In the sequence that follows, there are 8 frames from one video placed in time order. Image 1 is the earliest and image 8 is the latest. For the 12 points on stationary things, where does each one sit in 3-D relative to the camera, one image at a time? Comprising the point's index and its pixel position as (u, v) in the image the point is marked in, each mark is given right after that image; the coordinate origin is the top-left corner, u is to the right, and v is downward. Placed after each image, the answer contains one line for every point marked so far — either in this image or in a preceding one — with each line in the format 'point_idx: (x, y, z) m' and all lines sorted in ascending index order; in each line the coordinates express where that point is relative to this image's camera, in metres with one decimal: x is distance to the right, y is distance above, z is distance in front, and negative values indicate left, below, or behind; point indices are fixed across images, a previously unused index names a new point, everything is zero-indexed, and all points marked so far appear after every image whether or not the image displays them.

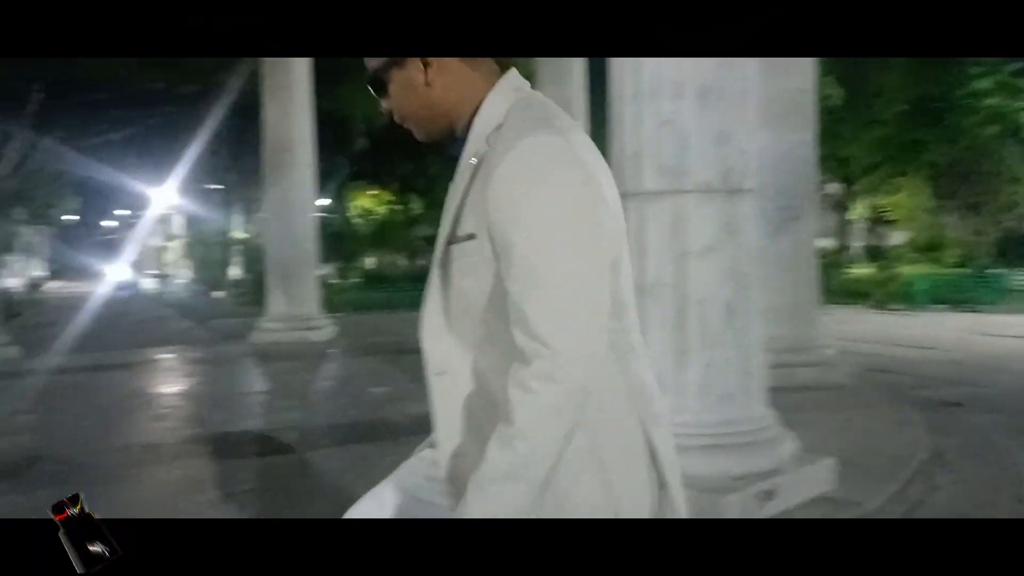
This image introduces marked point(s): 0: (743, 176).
0: (+1.2, +0.6, +4.7) m
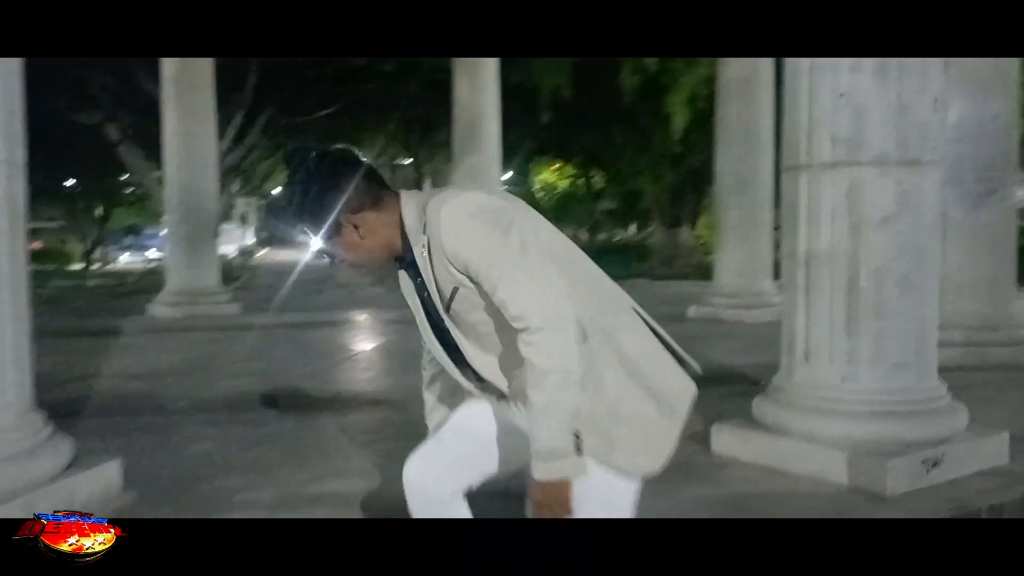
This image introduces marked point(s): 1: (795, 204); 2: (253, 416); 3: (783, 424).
0: (+2.1, +0.7, +4.7) m
1: (+1.6, +0.5, +5.0) m
2: (-1.9, -0.9, +6.7) m
3: (+1.5, -0.8, +5.1) m
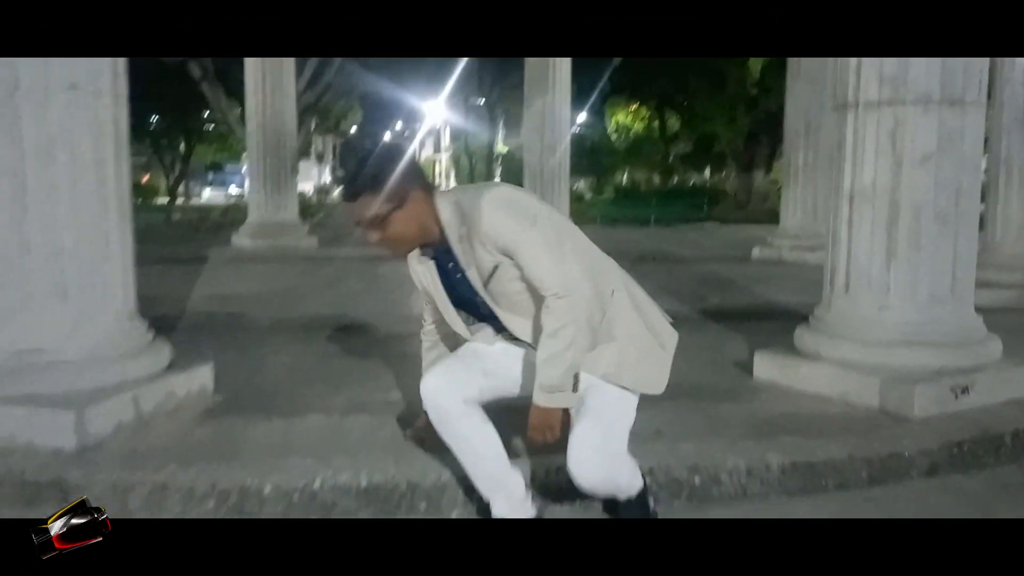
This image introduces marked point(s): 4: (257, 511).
0: (+2.4, +1.1, +4.9) m
1: (+1.9, +0.8, +5.2) m
2: (-1.5, -0.4, +7.2) m
3: (+1.8, -0.4, +5.3) m
4: (-1.1, -1.0, +4.0) m
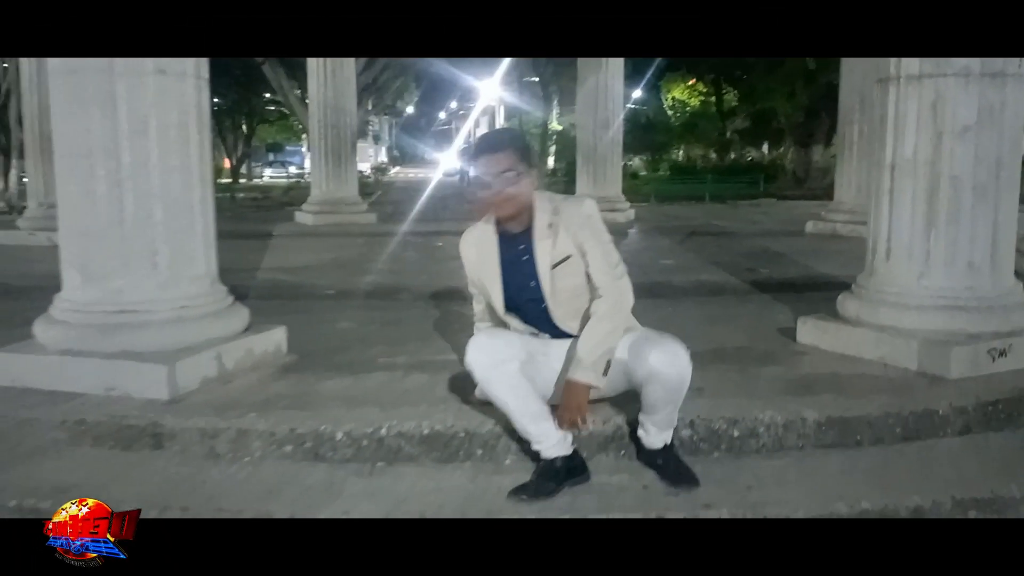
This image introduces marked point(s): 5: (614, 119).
0: (+2.7, +1.3, +5.0) m
1: (+2.2, +1.0, +5.4) m
2: (-1.0, -0.1, +7.6) m
3: (+2.1, -0.2, +5.5) m
4: (-0.9, -0.8, +4.4) m
5: (+1.8, +2.9, +15.7) m
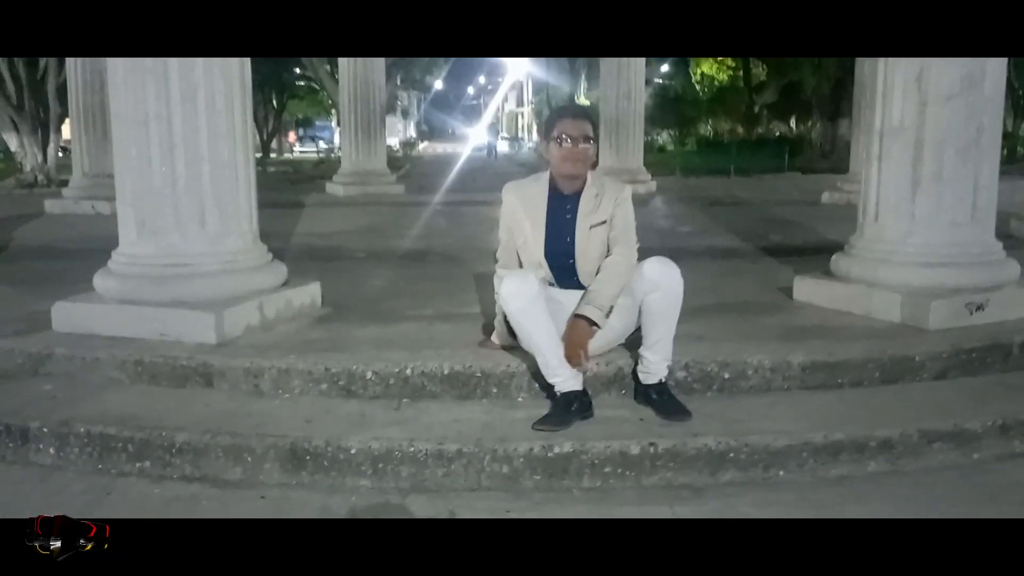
0: (+2.8, +1.5, +5.4) m
1: (+2.3, +1.3, +5.8) m
2: (-0.9, +0.2, +8.1) m
3: (+2.2, +0.1, +6.0) m
4: (-0.8, -0.6, +4.9) m
5: (+2.2, +3.5, +16.0) m
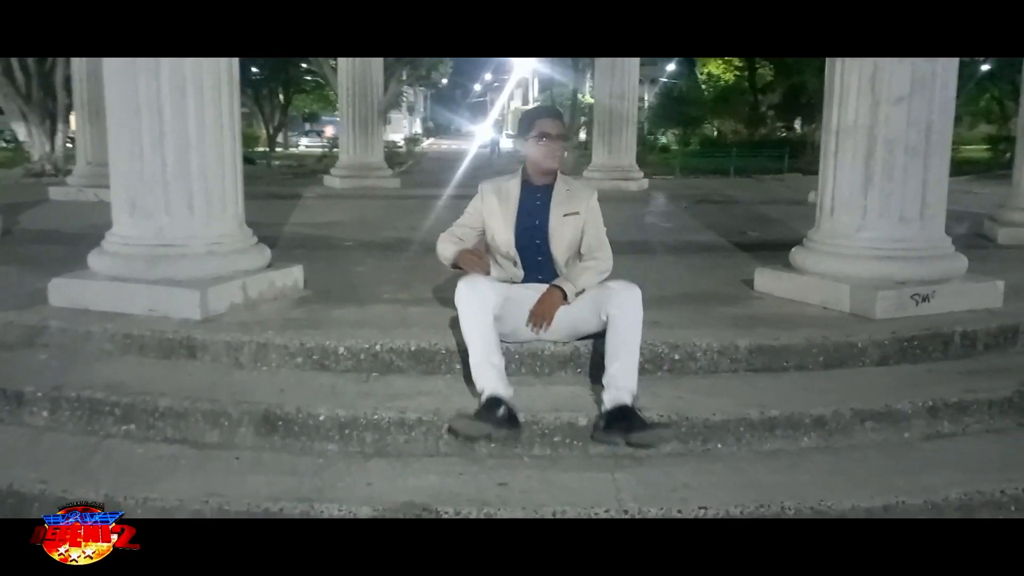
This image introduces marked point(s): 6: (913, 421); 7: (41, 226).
0: (+2.6, +1.6, +5.7) m
1: (+2.1, +1.4, +6.1) m
2: (-1.0, +0.3, +8.4) m
3: (+2.0, +0.2, +6.2) m
4: (-1.0, -0.4, +5.2) m
5: (+2.1, +3.5, +16.3) m
6: (+2.1, -0.7, +4.8) m
7: (-5.1, +0.7, +9.9) m
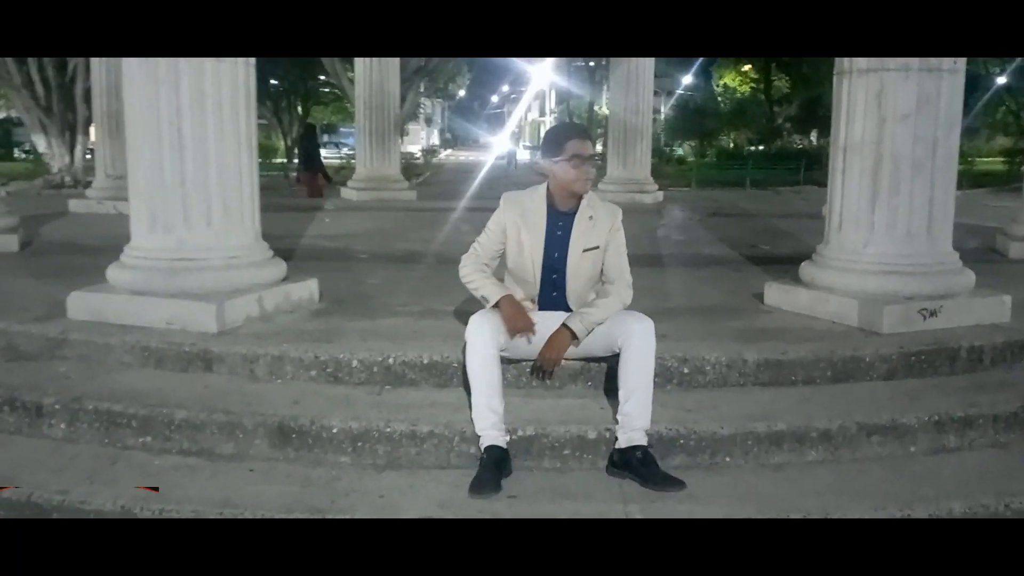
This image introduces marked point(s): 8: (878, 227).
0: (+2.7, +1.5, +5.7) m
1: (+2.2, +1.3, +6.1) m
2: (-0.9, +0.2, +8.5) m
3: (+2.1, +0.1, +6.3) m
4: (-1.0, -0.5, +5.3) m
5: (+2.4, +3.3, +16.4) m
6: (+2.2, -0.8, +4.9) m
7: (-5.0, +0.6, +10.0) m
8: (+2.5, +0.4, +6.1) m
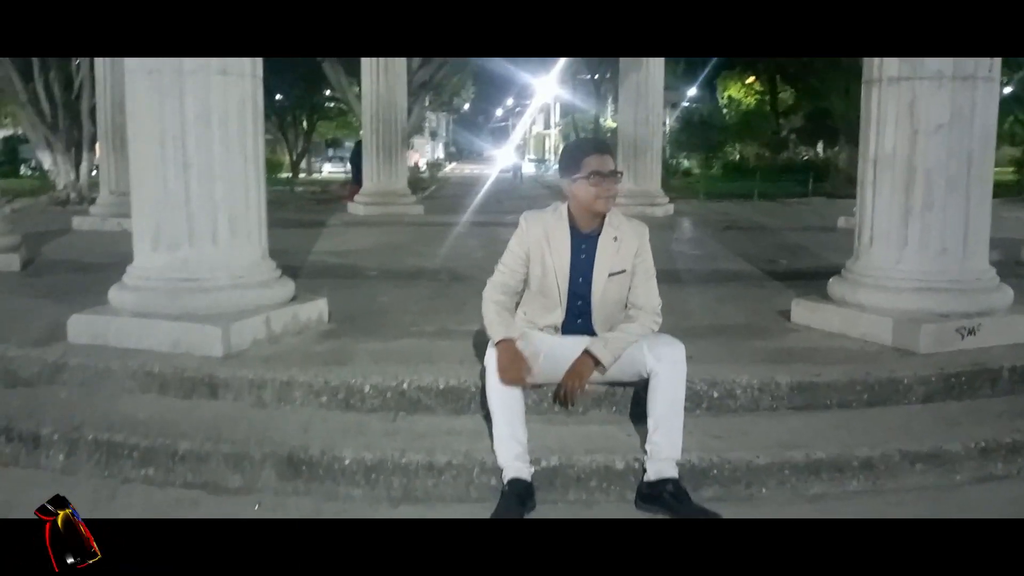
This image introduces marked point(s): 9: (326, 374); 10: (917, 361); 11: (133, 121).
0: (+2.8, +1.4, +5.5) m
1: (+2.3, +1.2, +5.9) m
2: (-0.8, 0.0, +8.3) m
3: (+2.2, -0.1, +6.0) m
4: (-0.9, -0.6, +5.1) m
5: (+2.5, +3.1, +16.2) m
6: (+2.3, -0.9, +4.6) m
7: (-4.9, +0.3, +9.8) m
8: (+2.6, +0.3, +5.8) m
9: (-1.1, -0.5, +5.1) m
10: (+2.4, -0.4, +5.3) m
11: (-2.4, +1.1, +5.8) m
